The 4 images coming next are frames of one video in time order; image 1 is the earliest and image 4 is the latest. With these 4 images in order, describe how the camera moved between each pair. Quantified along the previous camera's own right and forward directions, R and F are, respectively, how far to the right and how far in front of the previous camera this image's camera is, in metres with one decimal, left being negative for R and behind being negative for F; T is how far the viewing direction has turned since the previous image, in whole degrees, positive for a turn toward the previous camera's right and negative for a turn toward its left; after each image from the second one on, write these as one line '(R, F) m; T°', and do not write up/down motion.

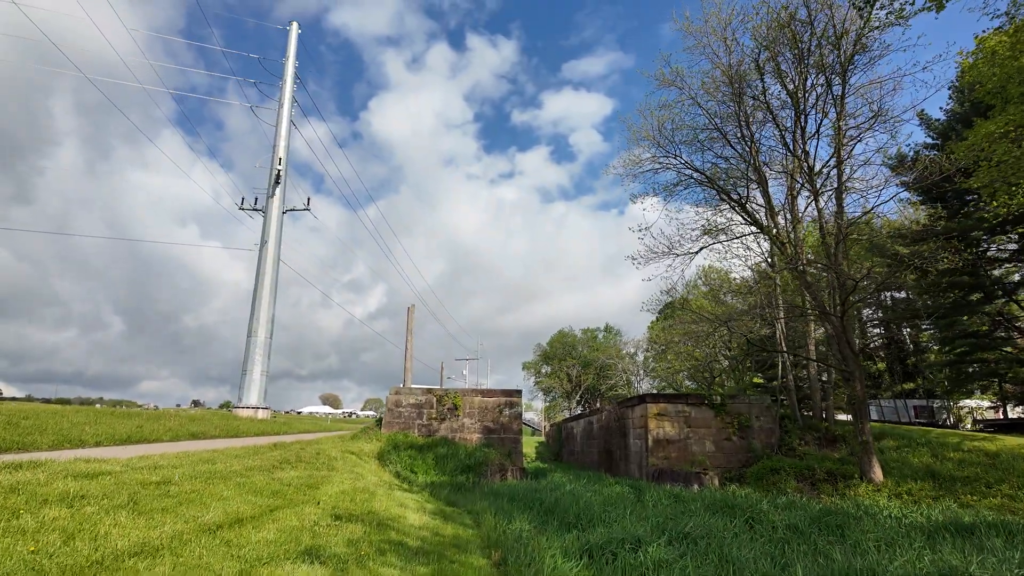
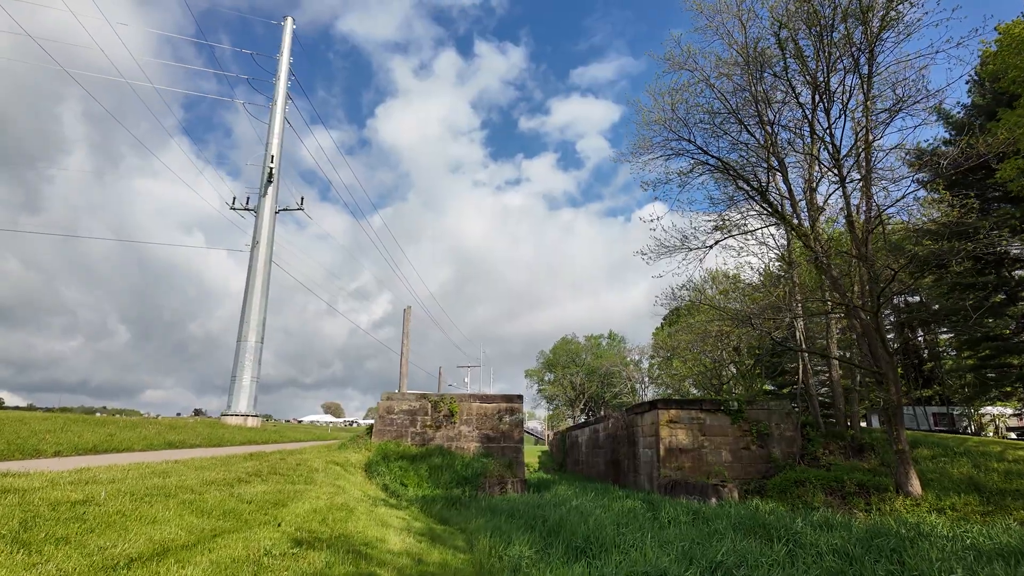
(+0.1, +0.9) m; 0°
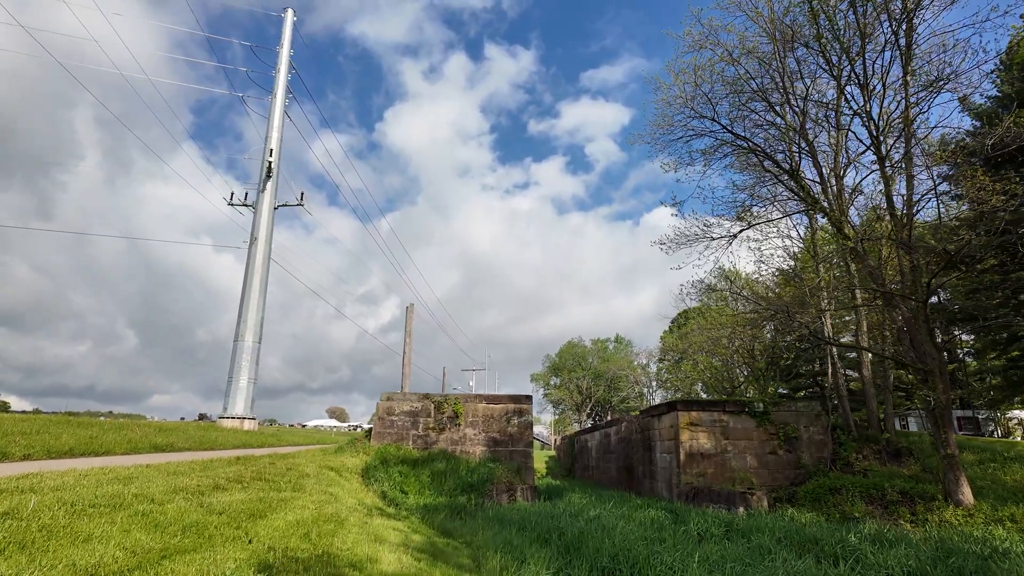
(-0.1, +0.8) m; -1°
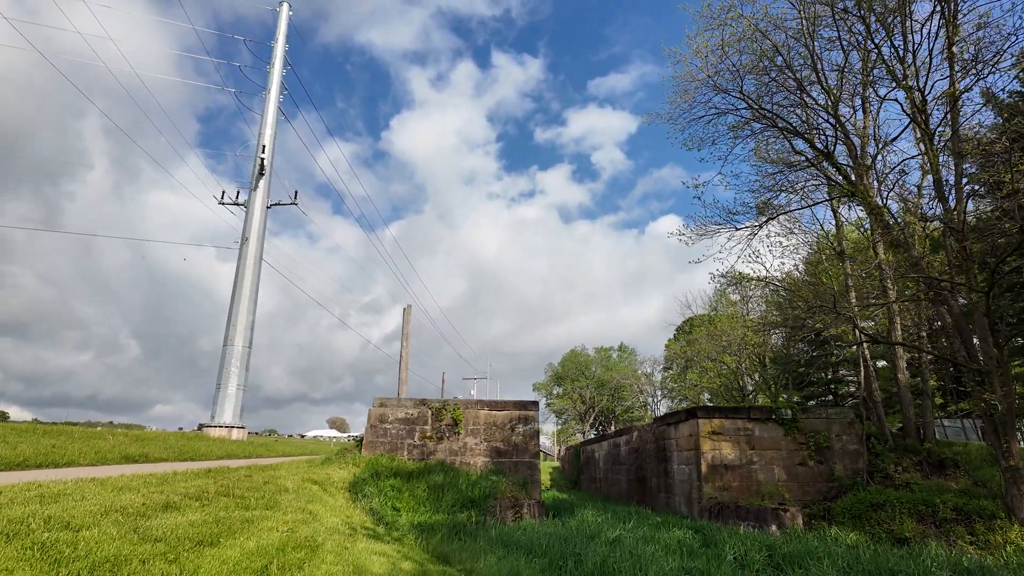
(-0.1, +1.0) m; 0°
